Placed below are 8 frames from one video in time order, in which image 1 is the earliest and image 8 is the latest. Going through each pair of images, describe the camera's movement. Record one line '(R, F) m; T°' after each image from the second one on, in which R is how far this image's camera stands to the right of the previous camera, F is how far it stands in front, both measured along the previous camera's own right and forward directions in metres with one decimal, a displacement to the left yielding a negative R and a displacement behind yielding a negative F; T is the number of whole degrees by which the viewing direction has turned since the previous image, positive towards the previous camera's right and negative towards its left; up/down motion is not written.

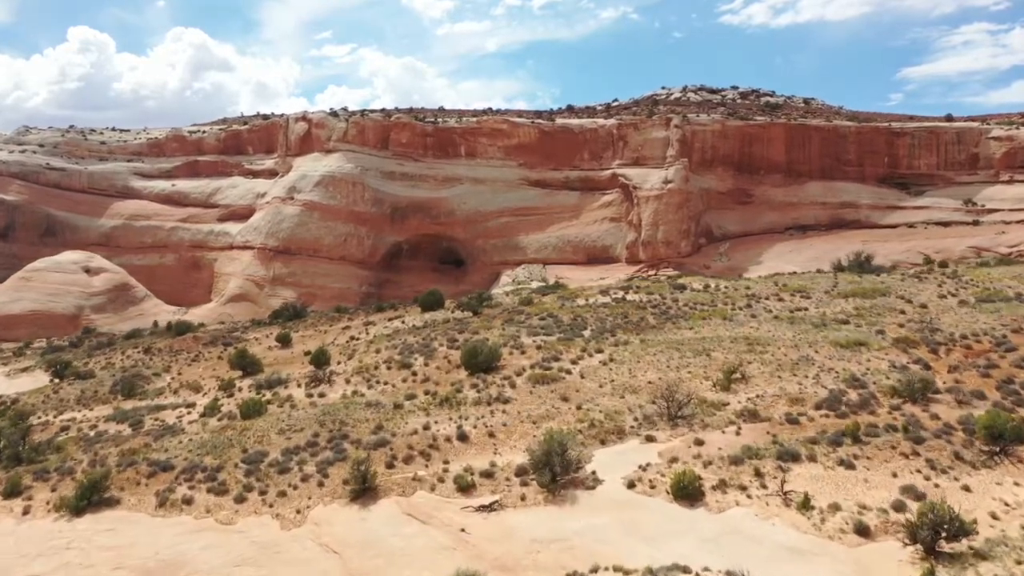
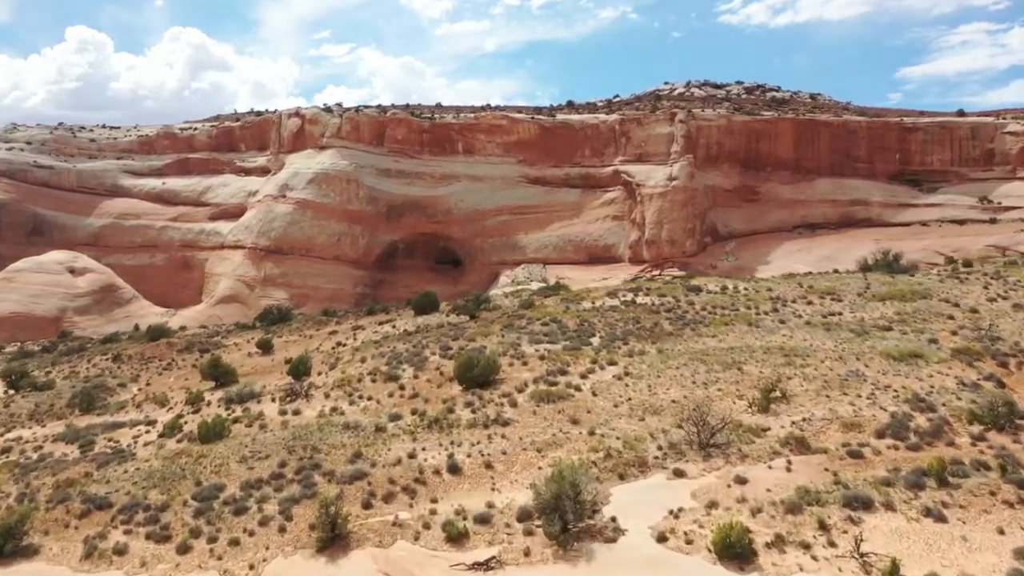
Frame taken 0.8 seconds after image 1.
(0.0, +1.2) m; 0°
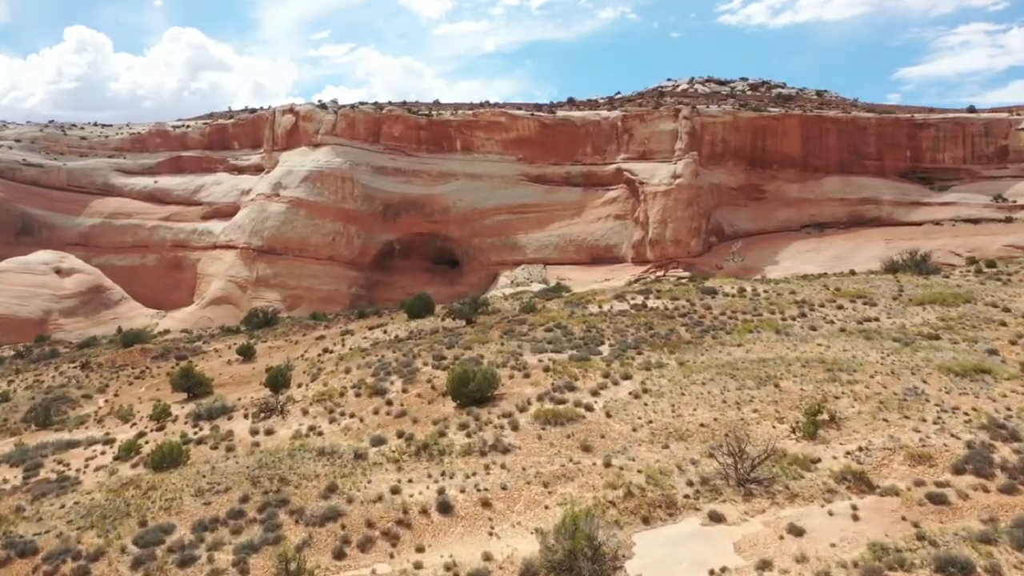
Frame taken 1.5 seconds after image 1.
(0.0, +1.0) m; 0°
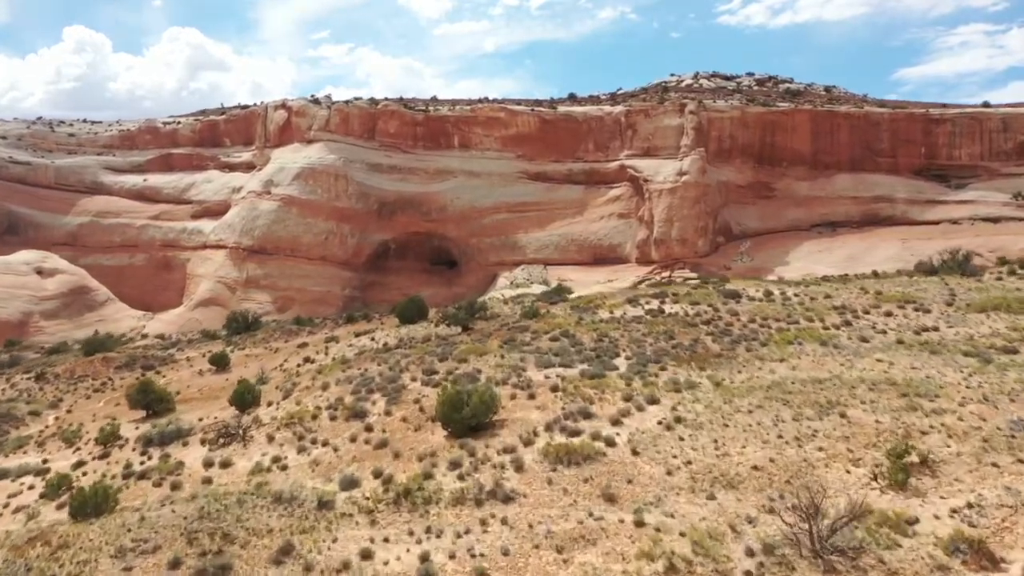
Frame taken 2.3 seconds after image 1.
(0.0, +1.3) m; 0°
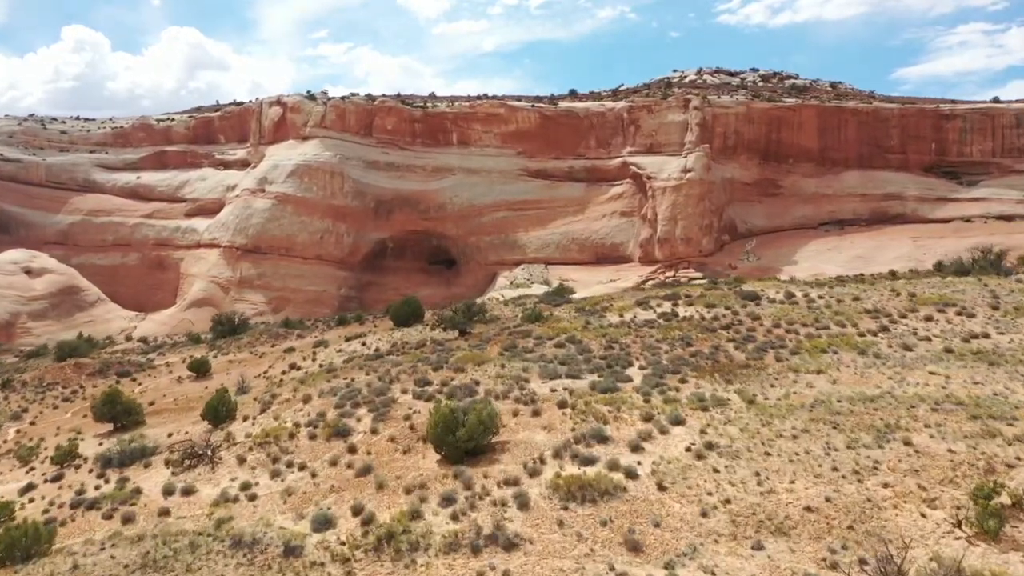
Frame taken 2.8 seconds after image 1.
(0.0, +0.8) m; 0°
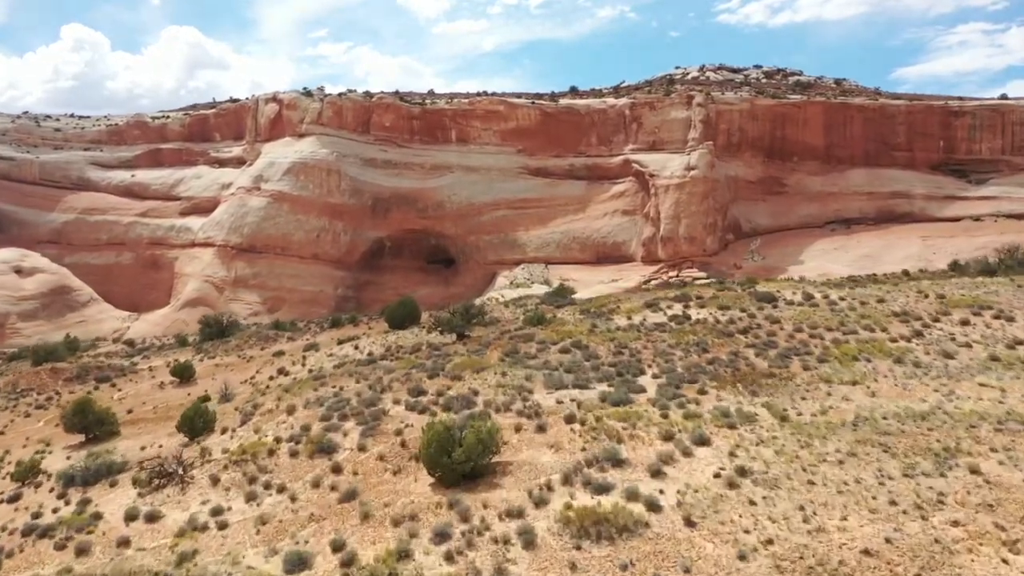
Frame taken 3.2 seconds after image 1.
(0.0, +0.6) m; 0°
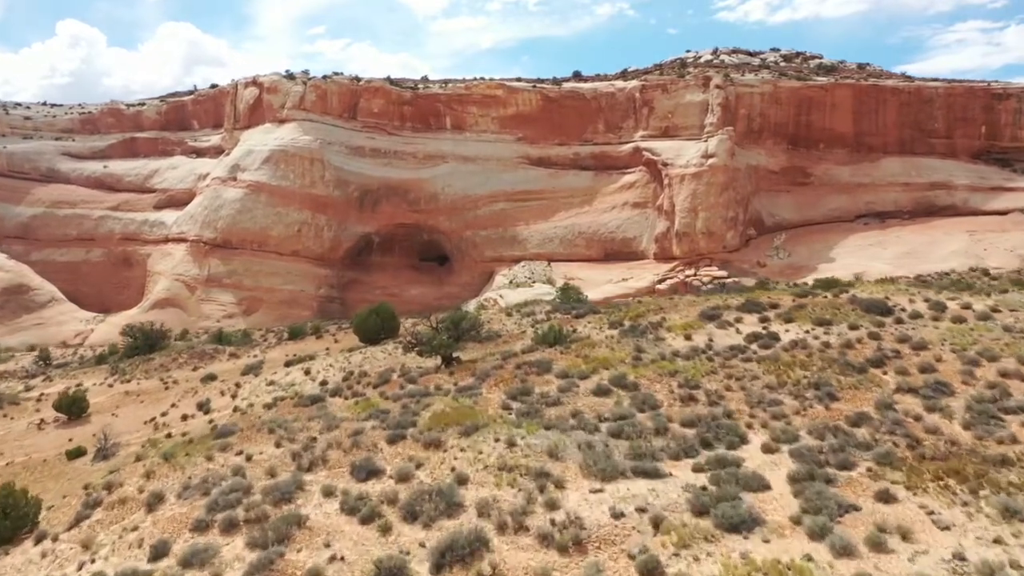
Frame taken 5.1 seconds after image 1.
(-0.1, +2.9) m; 0°
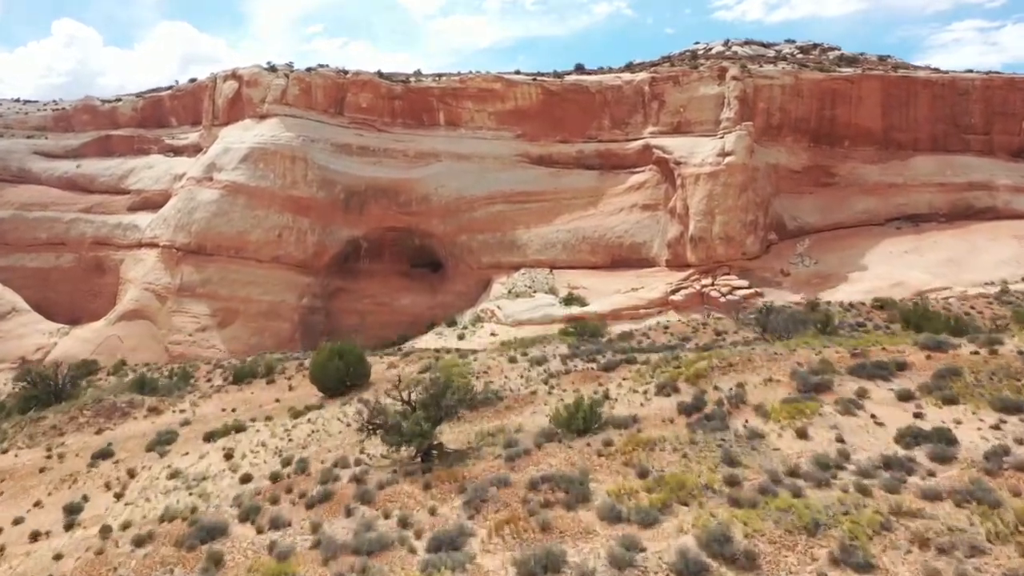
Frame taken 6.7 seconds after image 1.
(-0.1, +2.4) m; 0°
